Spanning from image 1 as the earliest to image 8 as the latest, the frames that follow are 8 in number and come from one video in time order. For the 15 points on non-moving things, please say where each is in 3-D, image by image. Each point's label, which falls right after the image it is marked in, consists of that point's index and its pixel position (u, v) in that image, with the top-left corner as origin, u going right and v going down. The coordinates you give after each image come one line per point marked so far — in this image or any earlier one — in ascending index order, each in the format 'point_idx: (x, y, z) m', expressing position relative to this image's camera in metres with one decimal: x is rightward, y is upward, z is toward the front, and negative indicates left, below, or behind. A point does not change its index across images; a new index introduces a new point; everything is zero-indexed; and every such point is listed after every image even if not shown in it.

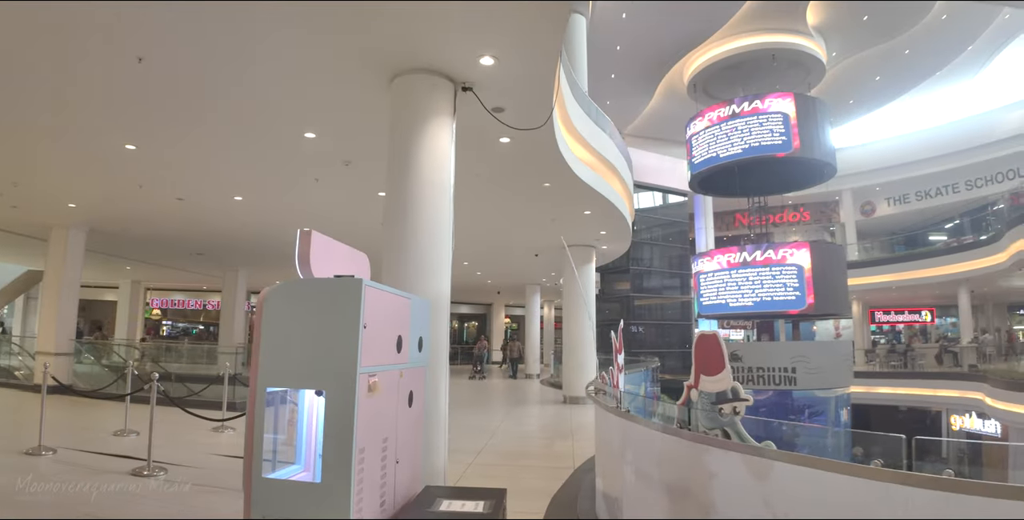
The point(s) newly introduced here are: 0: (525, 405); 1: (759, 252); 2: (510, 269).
0: (+0.1, -1.8, +9.1) m
1: (+4.5, +0.2, +13.8) m
2: (0.0, -0.2, +14.9) m
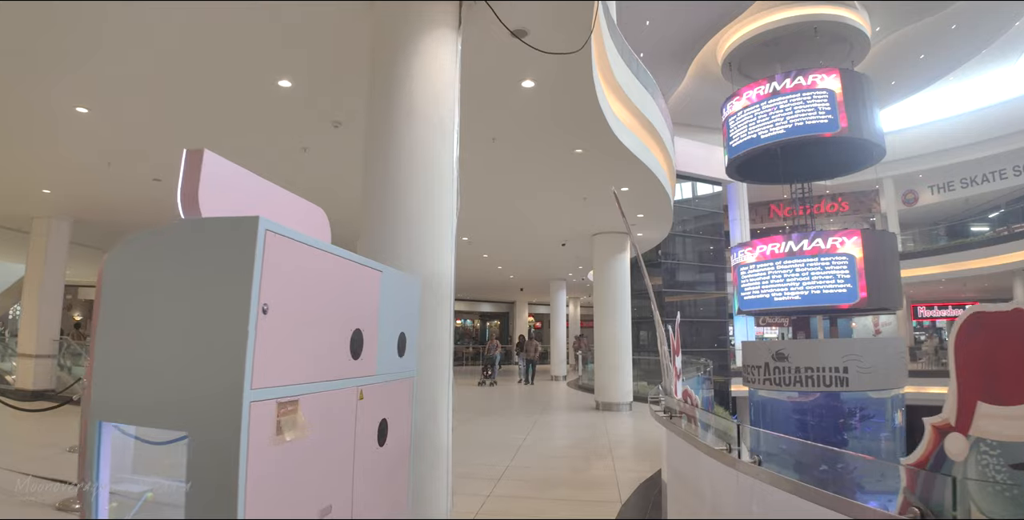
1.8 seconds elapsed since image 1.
0: (+0.4, -1.6, +8.0) m
1: (+4.9, +0.3, +12.7) m
2: (+0.4, 0.0, +13.9) m
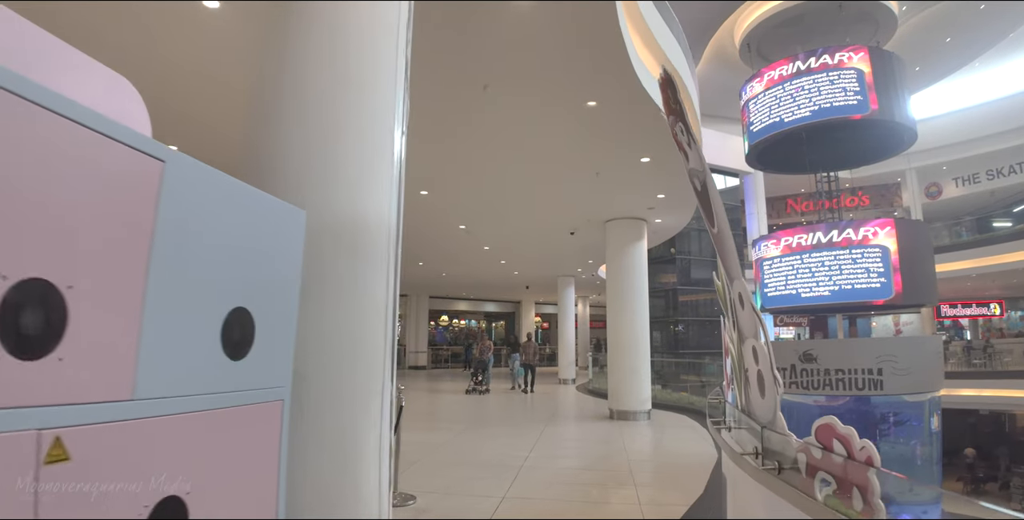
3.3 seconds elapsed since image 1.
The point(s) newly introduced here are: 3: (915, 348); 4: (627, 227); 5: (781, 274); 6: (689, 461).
0: (+0.4, -1.5, +7.1) m
1: (+5.0, +0.4, +11.7) m
2: (+0.5, 0.0, +12.9) m
3: (+5.7, -1.2, +10.6) m
4: (+1.3, +0.4, +8.1) m
5: (+4.6, -0.3, +13.0) m
6: (+1.2, -1.4, +5.1) m
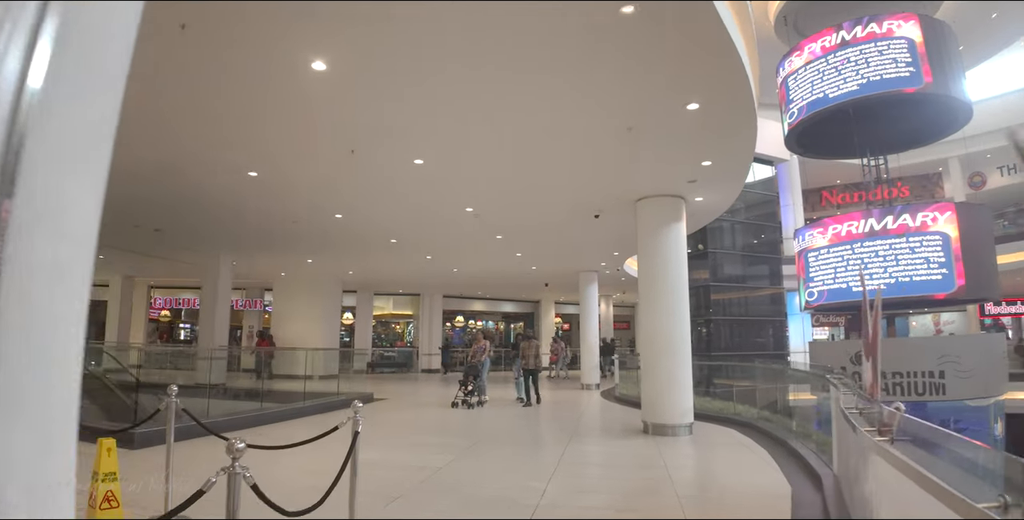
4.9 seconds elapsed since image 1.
0: (+0.6, -1.4, +6.0) m
1: (+5.2, +0.6, +10.5) m
2: (+0.7, +0.1, +11.8) m
3: (+5.9, -1.1, +9.3) m
4: (+1.4, +0.5, +7.0) m
5: (+4.9, -0.1, +11.8) m
6: (+1.3, -1.2, +4.0) m
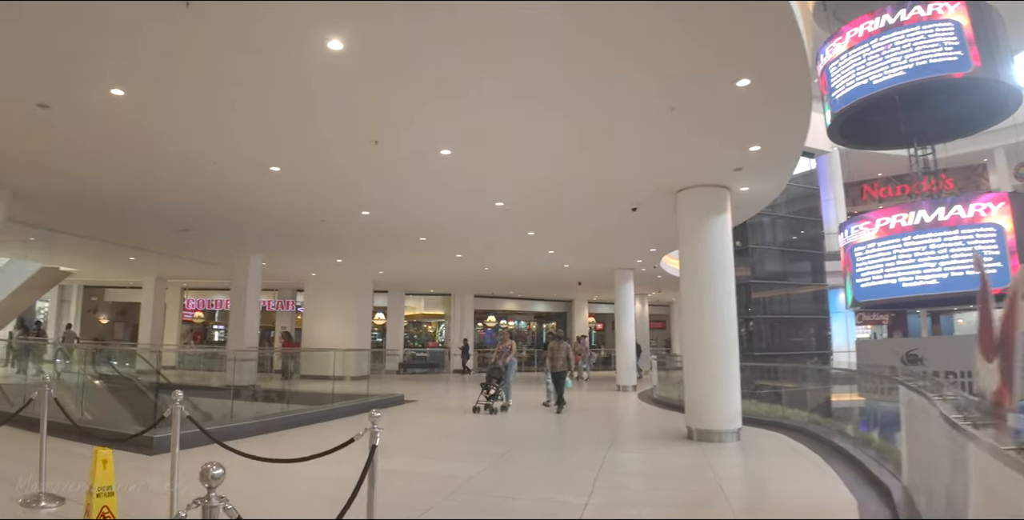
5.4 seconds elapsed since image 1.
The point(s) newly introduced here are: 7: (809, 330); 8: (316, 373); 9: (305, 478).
0: (+0.8, -1.4, +5.7) m
1: (+5.6, +0.7, +9.9) m
2: (+1.2, +0.2, +11.5) m
3: (+6.3, -1.0, +8.8) m
4: (+1.7, +0.6, +6.6) m
5: (+5.4, -0.1, +11.3) m
6: (+1.5, -1.2, +3.7) m
7: (+6.2, -1.5, +16.1) m
8: (-2.7, -1.6, +10.5) m
9: (-1.3, -1.3, +4.6) m
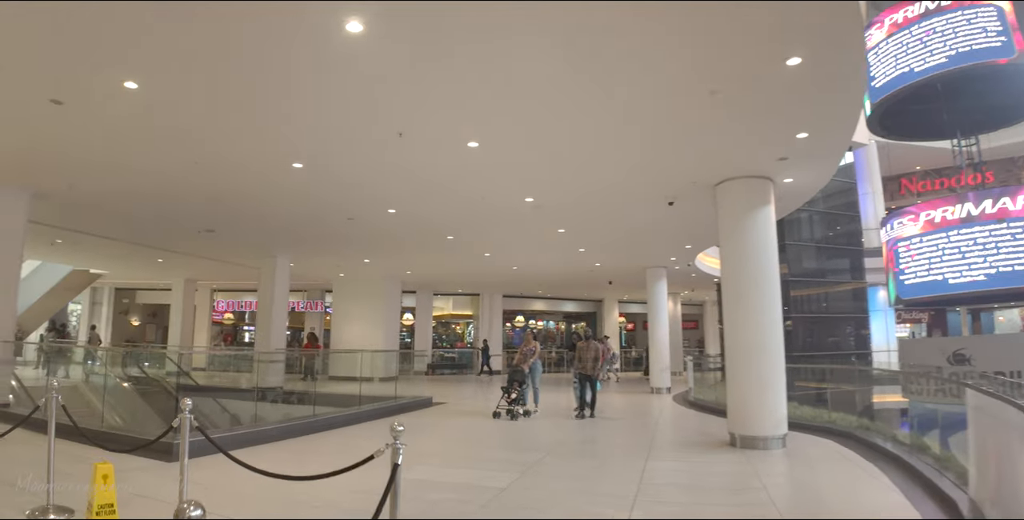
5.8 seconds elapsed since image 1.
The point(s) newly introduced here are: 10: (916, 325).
0: (+1.1, -1.3, +5.4) m
1: (+6.0, +0.7, +9.5) m
2: (+1.6, +0.2, +11.2) m
3: (+6.6, -0.9, +8.3) m
4: (+1.9, +0.6, +6.3) m
5: (+5.8, 0.0, +10.9) m
6: (+1.6, -1.2, +3.4) m
7: (+6.8, -1.4, +15.6) m
8: (-2.3, -1.6, +10.3) m
9: (-1.1, -1.3, +4.4) m
10: (+9.4, -1.5, +17.7) m
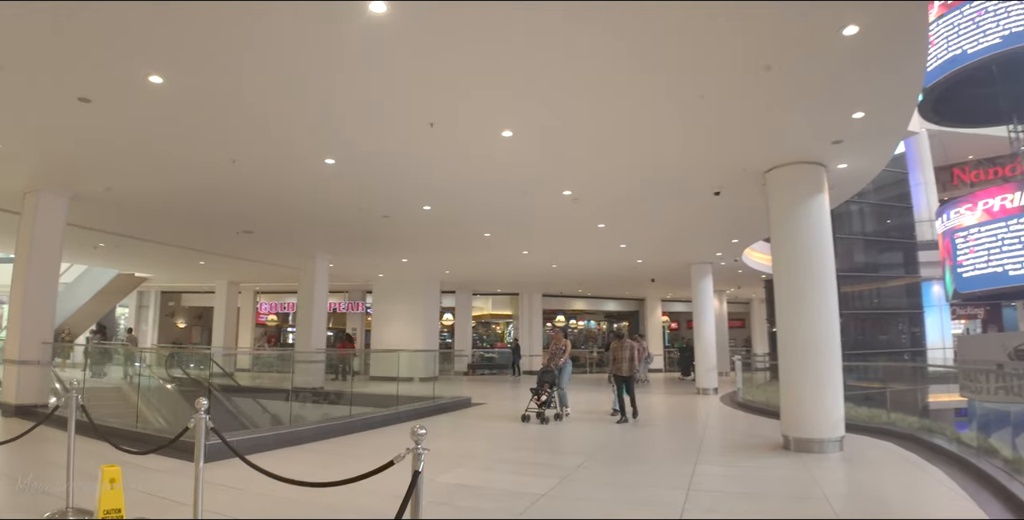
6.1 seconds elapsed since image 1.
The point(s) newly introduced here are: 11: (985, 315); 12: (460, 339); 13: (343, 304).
0: (+1.3, -1.3, +5.1) m
1: (+6.5, +0.8, +8.9) m
2: (+2.2, +0.3, +10.9) m
3: (+7.0, -0.8, +7.7) m
4: (+2.2, +0.6, +6.0) m
5: (+6.4, +0.1, +10.4) m
6: (+1.8, -1.1, +3.1) m
7: (+7.6, -1.3, +15.0) m
8: (-1.7, -1.5, +10.3) m
9: (-0.8, -1.3, +4.3) m
10: (+10.3, -1.4, +17.0) m
11: (+10.3, -1.2, +16.5) m
12: (-1.4, -2.1, +20.0) m
13: (-4.4, -1.2, +20.0) m
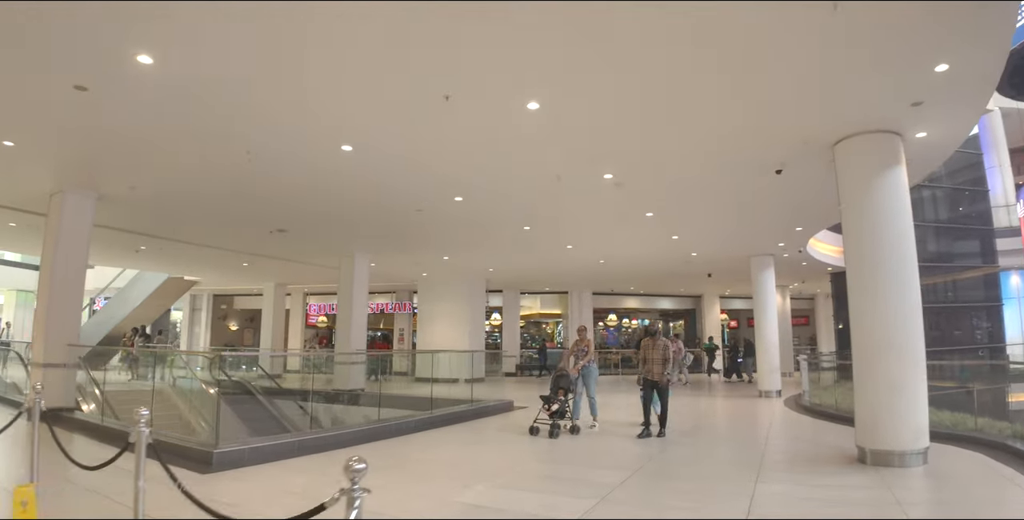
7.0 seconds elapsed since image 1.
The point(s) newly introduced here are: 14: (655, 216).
0: (+1.5, -1.2, +4.5) m
1: (+6.9, +1.0, +8.0) m
2: (+2.8, +0.4, +10.2) m
3: (+7.4, -0.6, +6.8) m
4: (+2.5, +0.7, +5.3) m
5: (+6.9, +0.3, +9.4) m
6: (+1.8, -1.0, +2.5) m
7: (+8.5, -1.1, +13.9) m
8: (-1.1, -1.5, +9.9) m
9: (-0.7, -1.2, +3.8) m
10: (+11.4, -1.1, +15.7) m
11: (+11.3, -1.0, +15.2) m
12: (-0.1, -2.0, +19.5) m
13: (-3.2, -1.2, +19.7) m
14: (+1.7, +0.5, +8.9) m
